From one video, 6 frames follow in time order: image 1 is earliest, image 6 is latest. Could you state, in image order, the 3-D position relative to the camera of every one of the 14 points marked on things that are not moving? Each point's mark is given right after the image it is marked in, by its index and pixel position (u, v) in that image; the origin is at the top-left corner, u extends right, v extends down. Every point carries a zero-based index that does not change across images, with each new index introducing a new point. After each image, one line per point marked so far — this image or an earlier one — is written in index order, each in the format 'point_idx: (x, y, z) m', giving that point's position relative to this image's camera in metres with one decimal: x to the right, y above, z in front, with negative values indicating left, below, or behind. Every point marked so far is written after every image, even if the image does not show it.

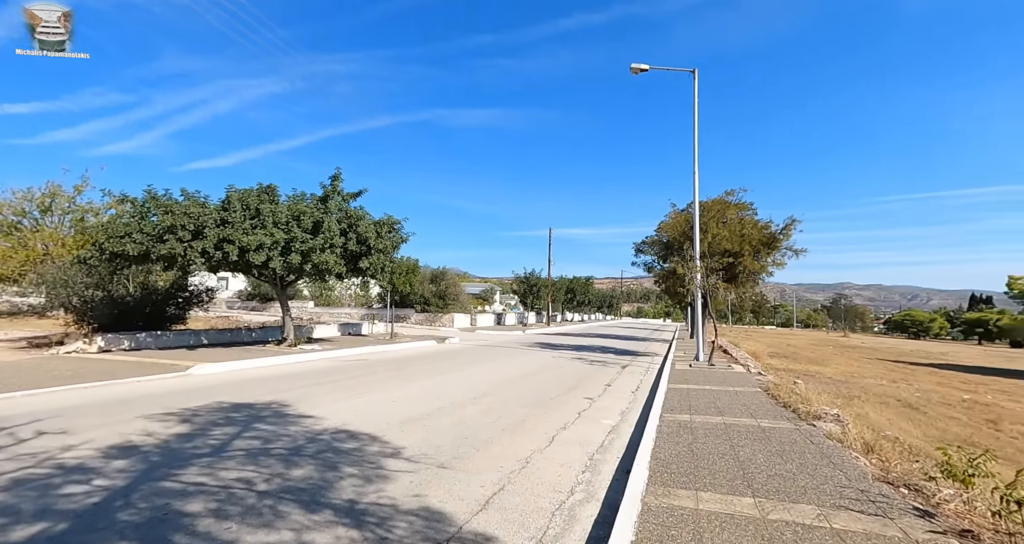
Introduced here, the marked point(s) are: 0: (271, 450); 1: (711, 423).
0: (-2.6, -1.9, +5.1) m
1: (+3.3, -2.5, +8.1) m
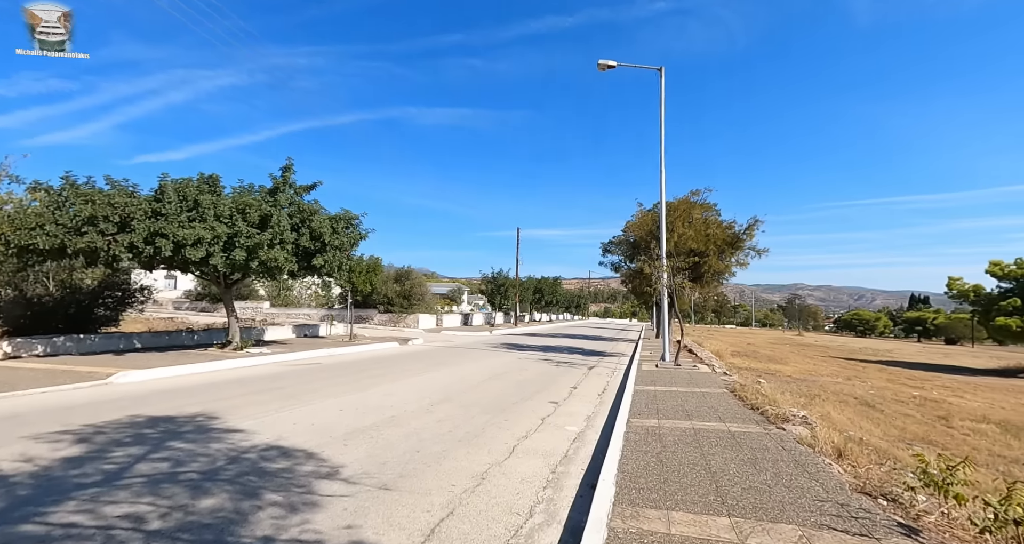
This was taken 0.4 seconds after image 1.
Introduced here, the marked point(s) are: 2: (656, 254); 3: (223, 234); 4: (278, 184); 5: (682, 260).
0: (-3.0, -1.8, +4.3) m
1: (+2.7, -2.5, +7.7) m
2: (+5.7, +0.7, +18.9) m
3: (-7.1, +0.9, +11.8) m
4: (-6.9, +2.6, +14.2) m
5: (+6.9, +0.5, +19.5) m
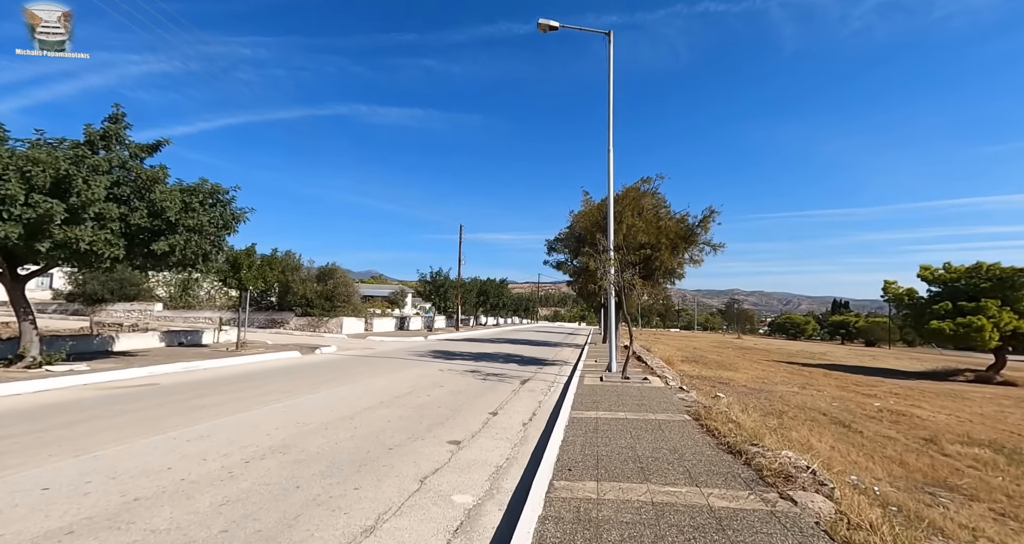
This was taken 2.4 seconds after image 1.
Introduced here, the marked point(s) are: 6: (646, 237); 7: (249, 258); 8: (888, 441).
0: (-4.1, -1.5, +0.9) m
1: (+1.2, -2.2, +4.8) m
2: (+3.1, +0.8, +16.3) m
3: (-8.9, +1.2, +8.0) m
4: (-8.9, +2.9, +10.4) m
5: (+4.2, +0.6, +17.0) m
6: (+4.9, +1.3, +17.7) m
7: (-9.9, +0.5, +18.1) m
8: (+8.0, -3.6, +10.3) m
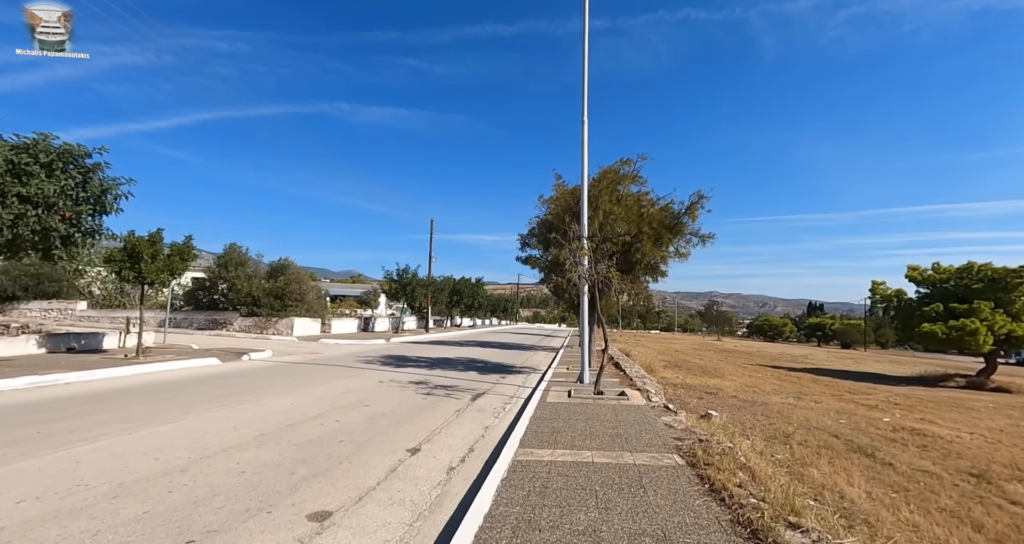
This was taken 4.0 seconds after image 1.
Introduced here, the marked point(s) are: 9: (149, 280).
0: (-4.8, -1.2, -1.9) m
1: (+0.3, -2.0, +2.2) m
2: (+1.8, +1.0, +13.8) m
3: (-9.9, +1.5, +5.0) m
4: (-10.0, +3.2, +7.4) m
5: (+2.9, +0.8, +14.5) m
6: (+3.6, +1.5, +15.2) m
7: (-11.3, +0.8, +15.1) m
8: (+6.9, -3.5, +8.0) m
9: (-11.3, -0.3, +15.0) m
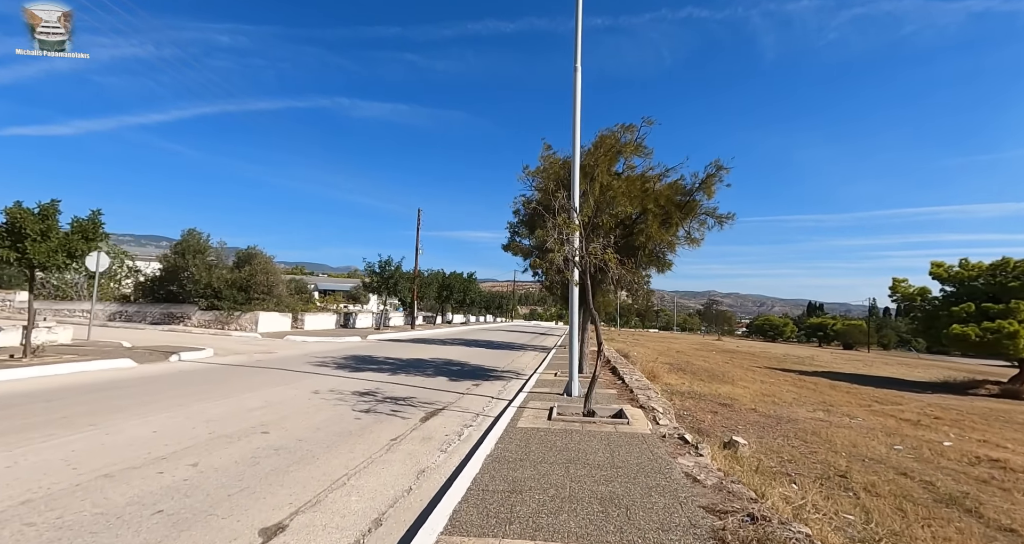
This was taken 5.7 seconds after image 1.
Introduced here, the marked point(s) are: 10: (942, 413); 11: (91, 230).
0: (-5.5, -0.9, -4.7) m
1: (-0.3, -1.7, -0.6) m
2: (+1.2, +1.4, +11.0) m
3: (-10.5, +1.9, +2.2) m
4: (-10.6, +3.6, +4.5) m
5: (+2.2, +1.2, +11.7) m
6: (+2.9, +1.8, +12.4) m
7: (-11.9, +1.3, +12.2) m
8: (+6.3, -3.2, +5.2) m
9: (-11.9, +0.2, +12.1) m
10: (+16.8, -5.5, +18.8) m
11: (-11.5, +1.2, +13.2) m
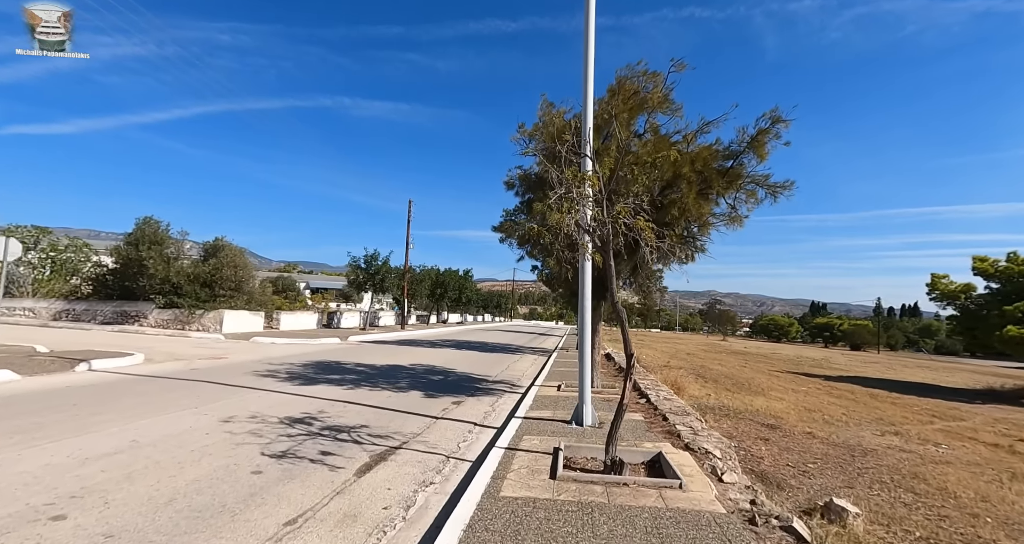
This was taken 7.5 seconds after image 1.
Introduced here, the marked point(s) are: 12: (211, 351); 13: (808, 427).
0: (-5.7, -0.6, -7.8) m
1: (-0.6, -1.4, -3.6) m
2: (+1.0, +1.7, +7.9) m
3: (-10.7, +2.3, -0.9) m
4: (-10.8, +3.9, +1.5) m
5: (+2.1, +1.5, +8.6) m
6: (+2.8, +2.1, +9.3) m
7: (-12.1, +1.6, +9.2) m
8: (+6.1, -2.9, +2.1) m
9: (-12.1, +0.6, +9.1) m
10: (+16.6, -5.2, +15.7) m
11: (-11.7, +1.5, +10.2) m
12: (-11.0, -2.9, +18.2) m
13: (+7.8, -4.0, +12.6) m
